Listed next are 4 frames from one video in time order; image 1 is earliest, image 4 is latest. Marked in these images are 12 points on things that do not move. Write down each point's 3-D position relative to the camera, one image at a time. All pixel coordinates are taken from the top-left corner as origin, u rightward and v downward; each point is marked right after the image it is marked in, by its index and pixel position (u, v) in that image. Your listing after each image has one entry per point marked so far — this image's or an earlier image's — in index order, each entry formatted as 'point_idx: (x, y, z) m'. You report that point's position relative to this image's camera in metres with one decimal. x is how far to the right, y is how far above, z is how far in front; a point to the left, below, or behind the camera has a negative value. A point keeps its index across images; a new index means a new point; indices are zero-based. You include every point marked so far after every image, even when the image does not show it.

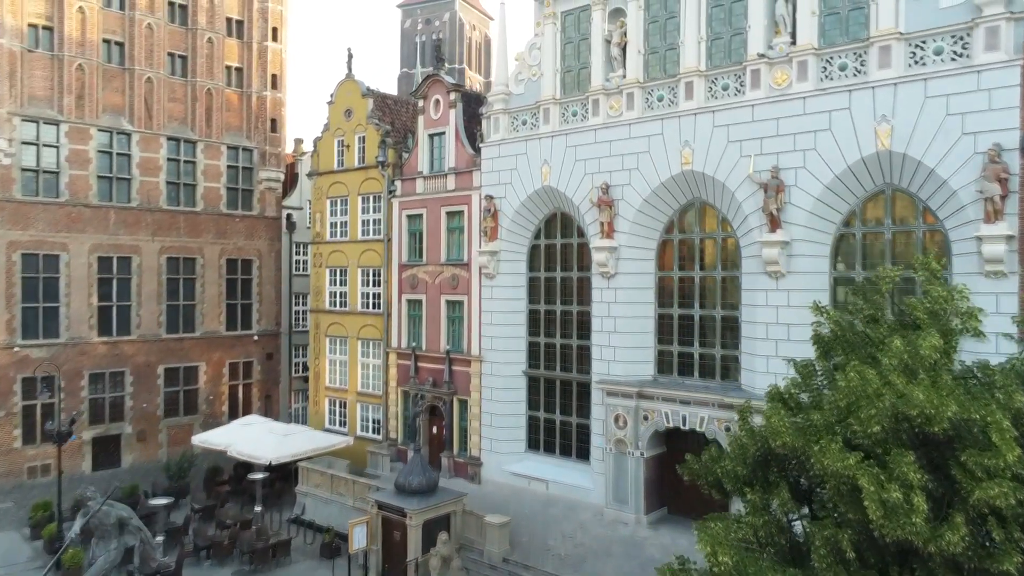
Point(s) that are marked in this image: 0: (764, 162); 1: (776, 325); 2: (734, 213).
0: (+6.8, +3.4, +18.5) m
1: (+7.0, -1.0, +18.4) m
2: (+6.2, +2.1, +19.4) m
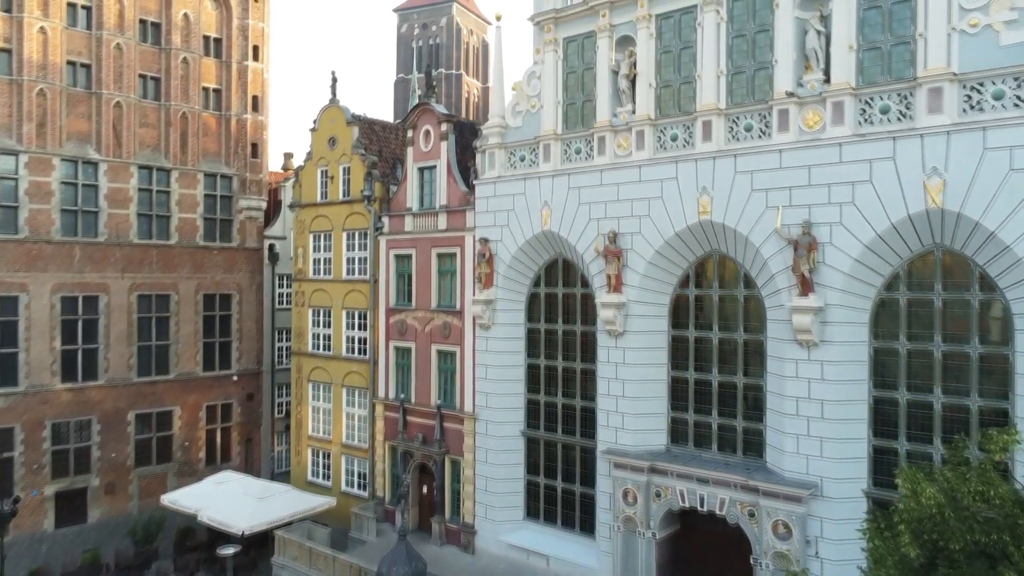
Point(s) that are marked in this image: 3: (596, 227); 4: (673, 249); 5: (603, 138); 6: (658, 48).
0: (+6.7, +1.7, +16.4) m
1: (+6.9, -2.7, +16.2) m
2: (+6.1, +0.5, +17.3) m
3: (+2.4, +1.7, +19.7) m
4: (+4.3, +1.0, +18.5) m
5: (+2.6, +4.3, +19.7) m
6: (+4.0, +6.6, +19.0) m
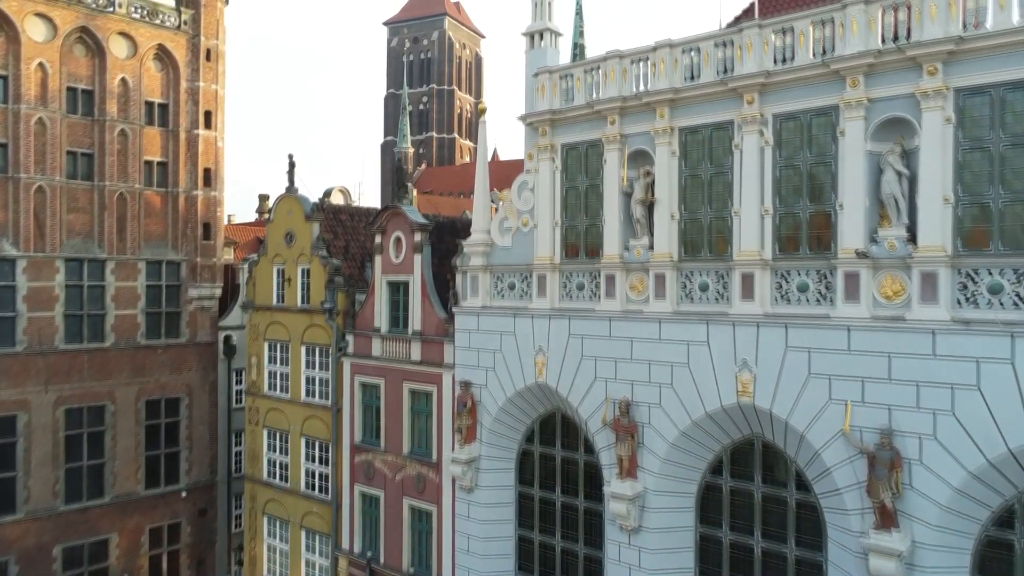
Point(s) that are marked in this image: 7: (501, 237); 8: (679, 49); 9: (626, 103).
0: (+6.4, -2.3, +12.4) m
1: (+6.6, -6.7, +12.2) m
2: (+5.8, -3.6, +13.3) m
3: (+2.1, -2.3, +15.7) m
4: (+4.0, -3.0, +14.5) m
5: (+2.3, +0.2, +15.7) m
6: (+3.7, +2.6, +15.0) m
7: (-0.3, +1.3, +17.9) m
8: (+3.6, +5.2, +14.9) m
9: (+2.5, +4.1, +15.5) m
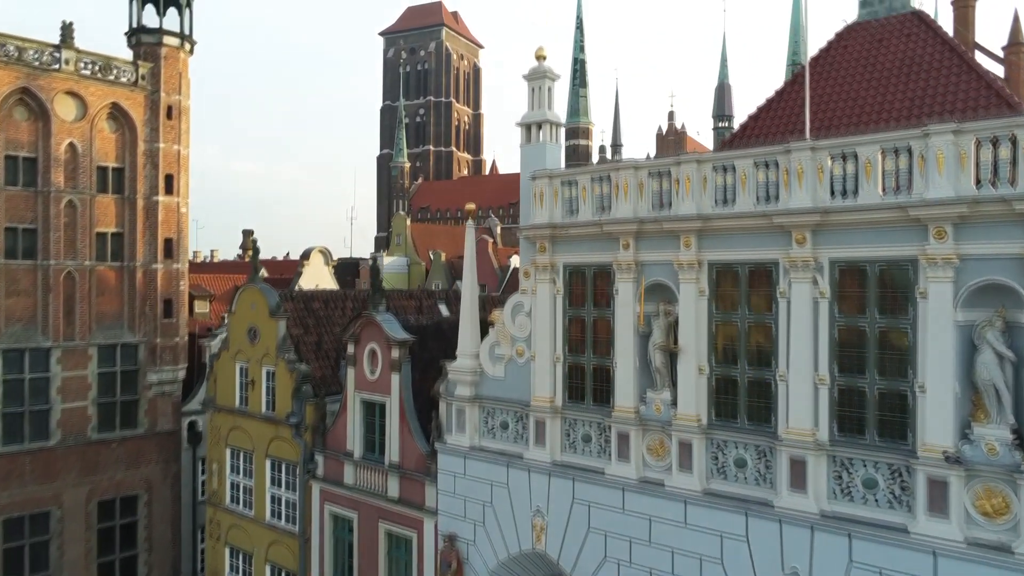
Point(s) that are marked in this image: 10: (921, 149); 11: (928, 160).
0: (+6.2, -5.3, +9.6) m
1: (+6.5, -9.7, +9.4) m
2: (+5.7, -6.6, +10.5) m
3: (+2.0, -5.3, +12.9) m
4: (+3.8, -6.0, +11.6) m
5: (+2.1, -2.8, +12.9) m
6: (+3.5, -0.4, +12.2) m
7: (-0.4, -1.7, +15.1) m
8: (+3.5, +2.2, +12.1) m
9: (+2.4, +1.1, +12.7) m
10: (+6.0, +2.0, +10.2) m
11: (+6.0, +1.9, +10.1) m
